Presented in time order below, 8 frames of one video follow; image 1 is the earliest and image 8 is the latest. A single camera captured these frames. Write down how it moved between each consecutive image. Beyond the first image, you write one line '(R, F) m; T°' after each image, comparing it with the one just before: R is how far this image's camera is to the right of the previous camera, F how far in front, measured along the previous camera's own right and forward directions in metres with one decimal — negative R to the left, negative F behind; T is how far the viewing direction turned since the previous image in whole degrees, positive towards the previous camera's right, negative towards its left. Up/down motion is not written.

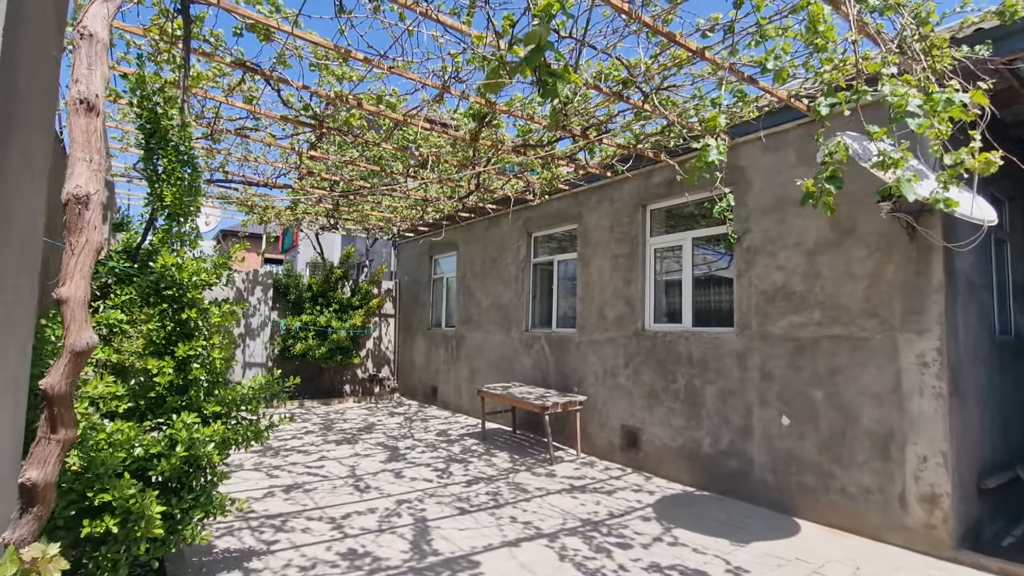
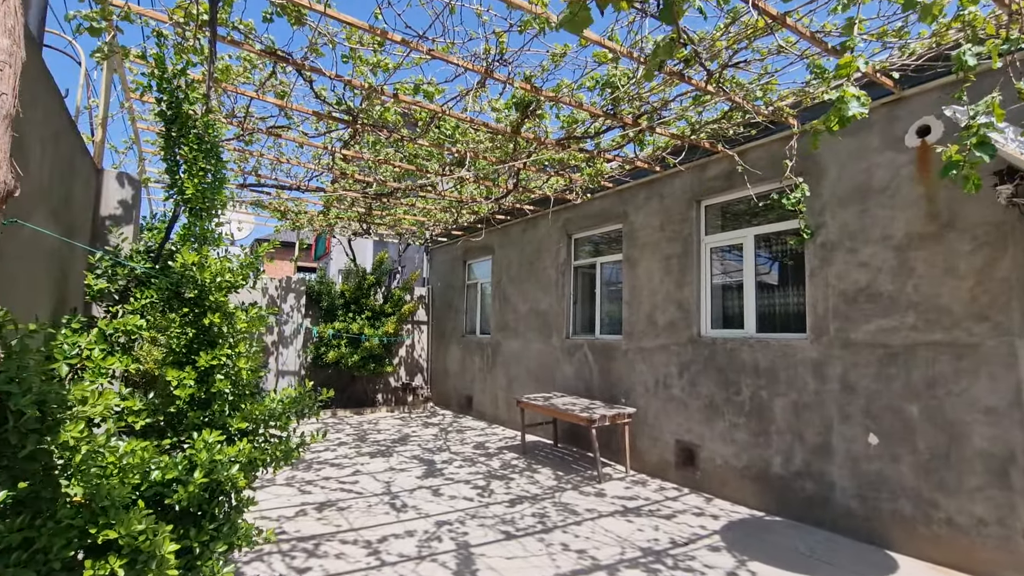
(-0.2, +0.4) m; -3°
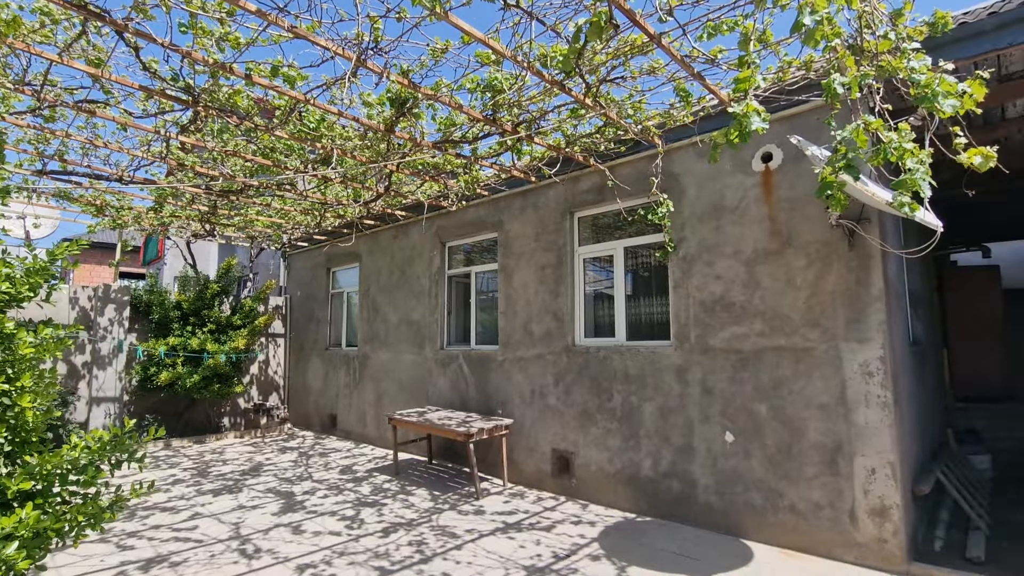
(-0.1, +0.2) m; +15°
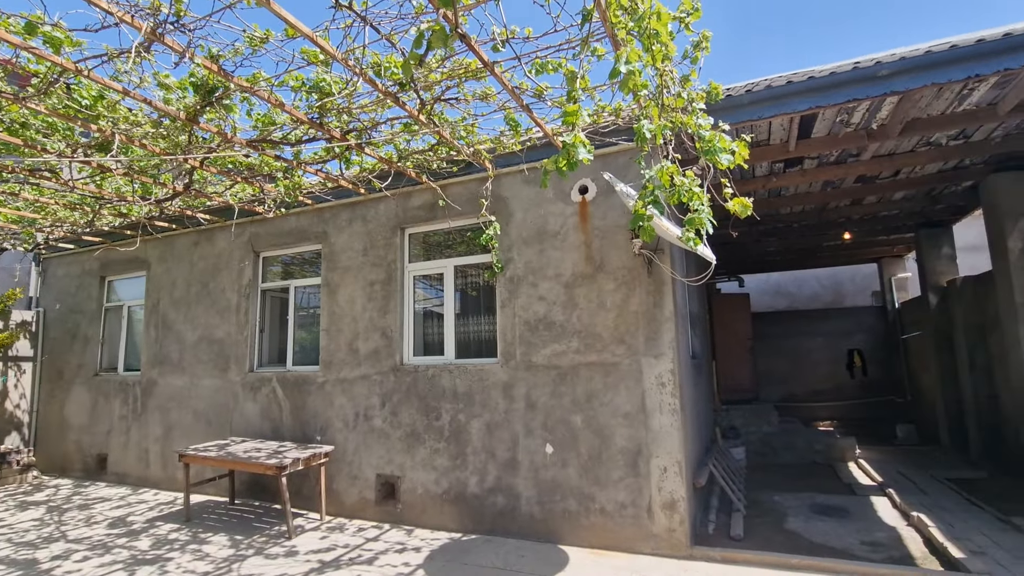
(0.0, +0.1) m; +19°
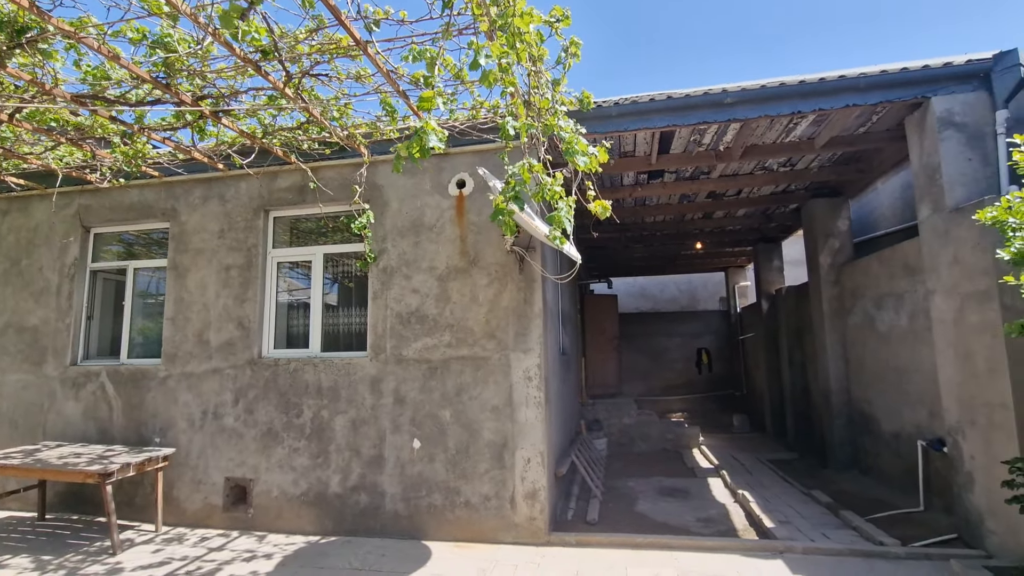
(+0.1, 0.0) m; +13°
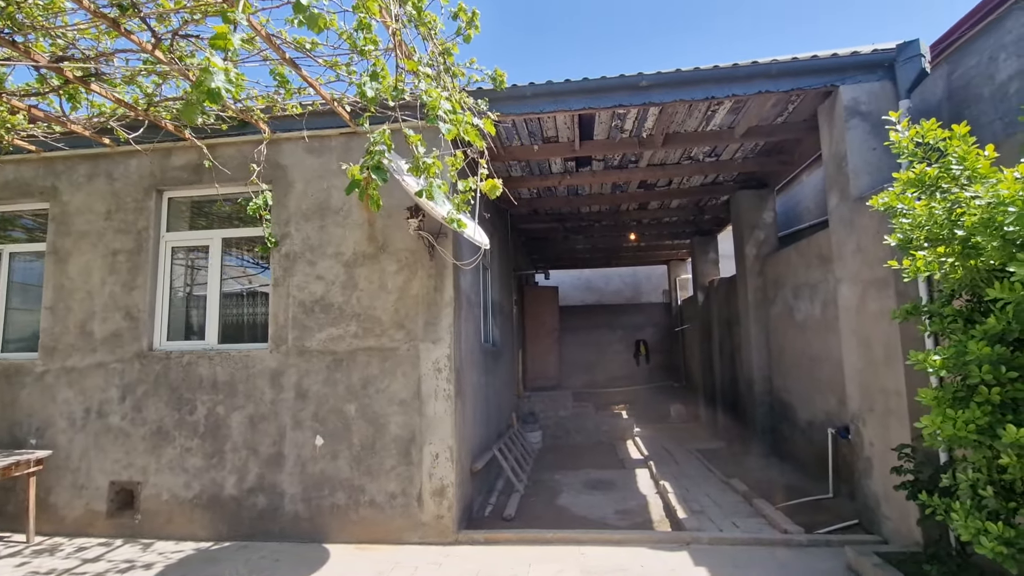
(+0.4, +0.2) m; +4°
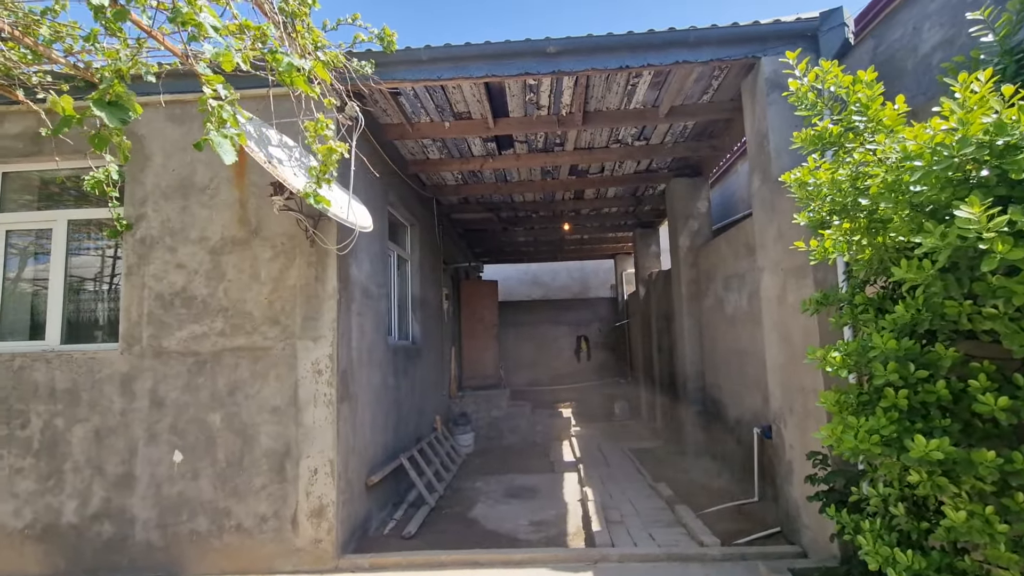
(+0.5, +0.5) m; +4°
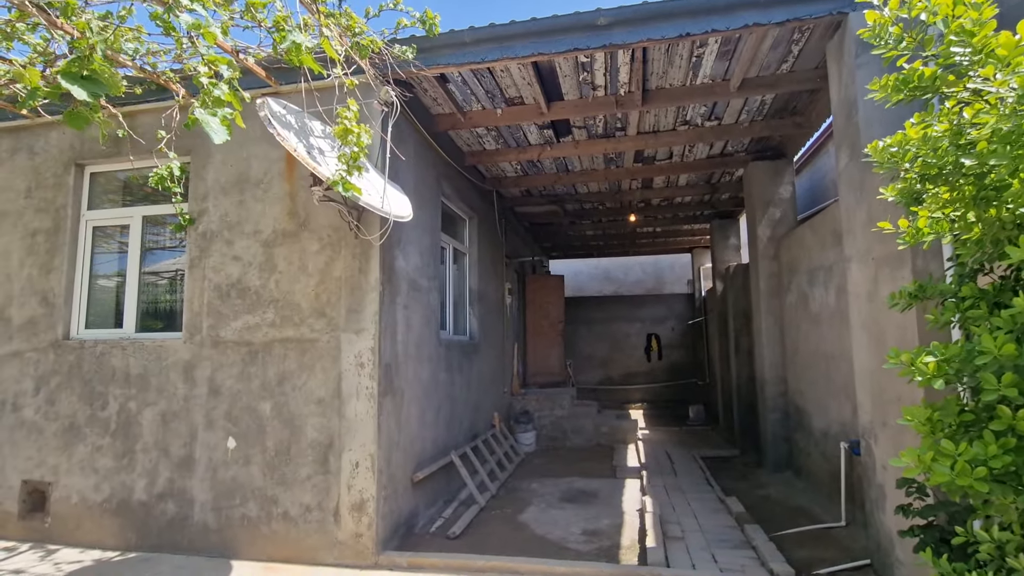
(+0.2, +0.2) m; -9°
